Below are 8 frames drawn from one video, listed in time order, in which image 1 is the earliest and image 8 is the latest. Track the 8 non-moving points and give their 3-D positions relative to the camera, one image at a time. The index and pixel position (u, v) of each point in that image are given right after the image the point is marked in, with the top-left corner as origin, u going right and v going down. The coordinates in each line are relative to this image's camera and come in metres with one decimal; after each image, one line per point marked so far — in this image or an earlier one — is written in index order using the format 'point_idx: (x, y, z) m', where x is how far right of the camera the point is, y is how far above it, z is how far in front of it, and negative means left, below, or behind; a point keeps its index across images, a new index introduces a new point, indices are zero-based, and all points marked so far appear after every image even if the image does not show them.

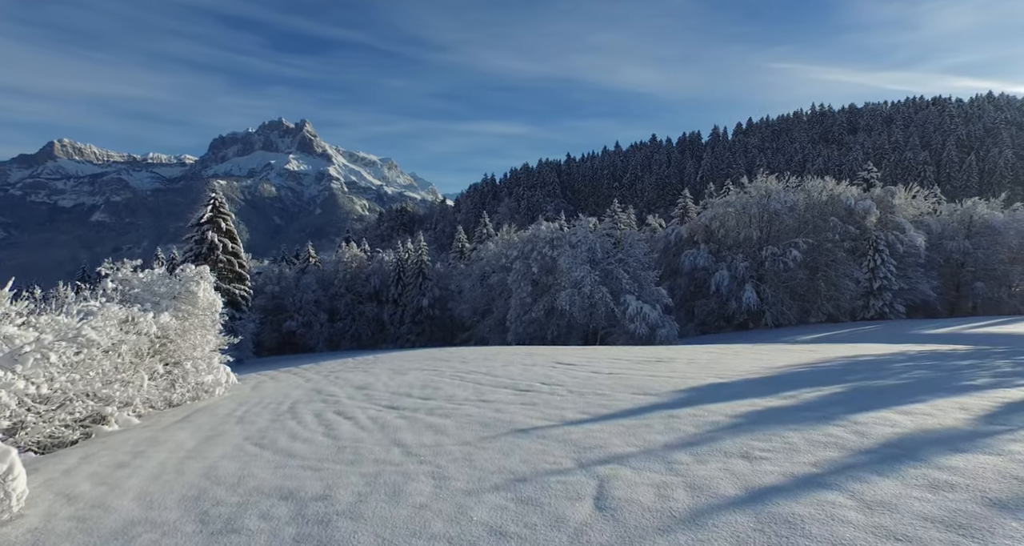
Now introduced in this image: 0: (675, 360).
0: (+2.2, -1.2, +8.0) m
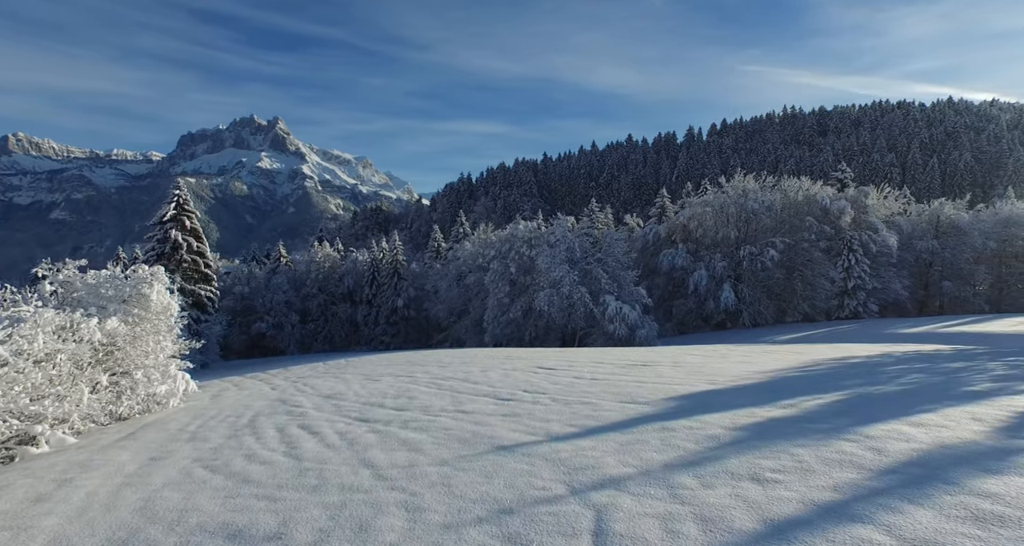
0: (+2.0, -1.2, +7.7) m
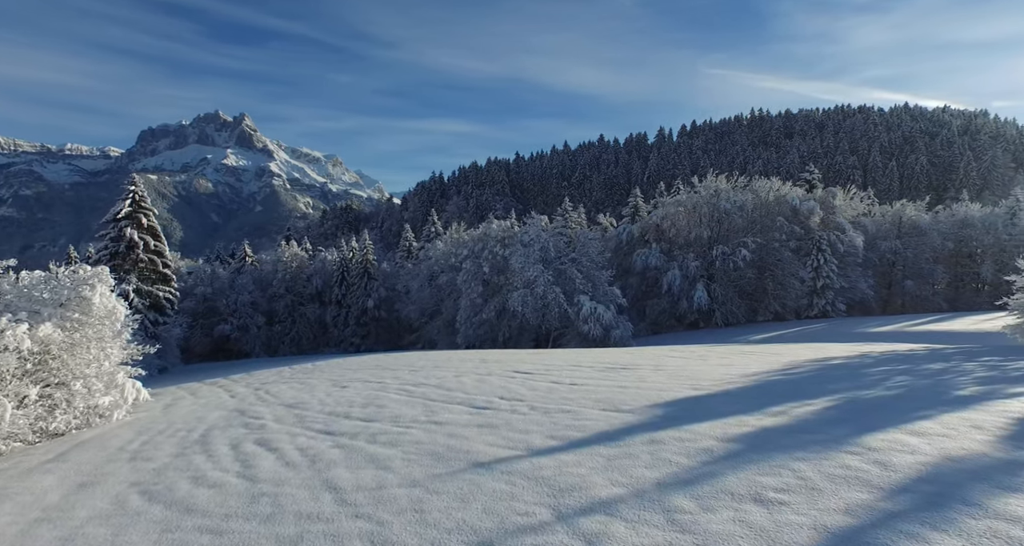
0: (+1.6, -1.2, +7.5) m
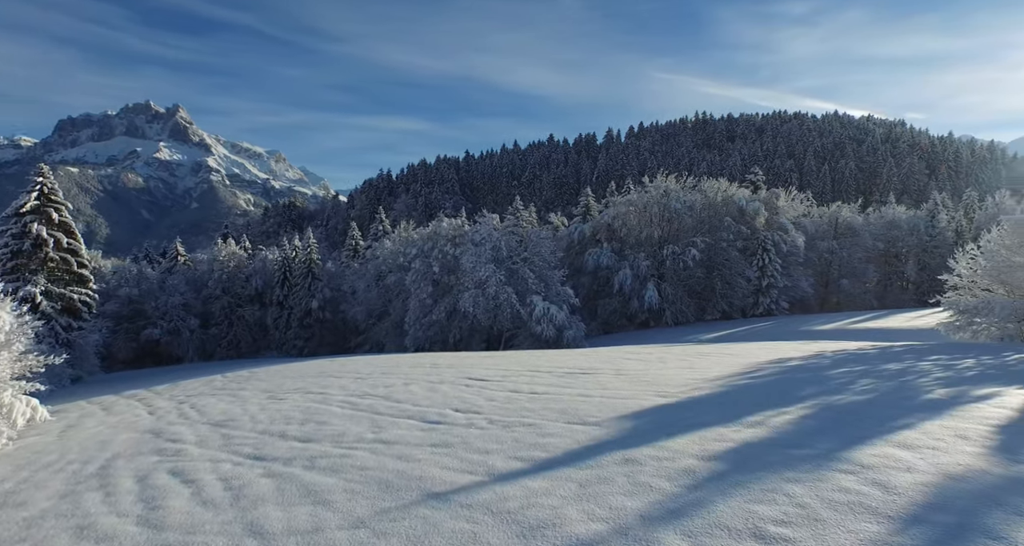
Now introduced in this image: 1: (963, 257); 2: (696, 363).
0: (+1.1, -1.2, +7.2) m
1: (+11.0, +0.4, +14.2) m
2: (+2.4, -1.2, +7.6) m
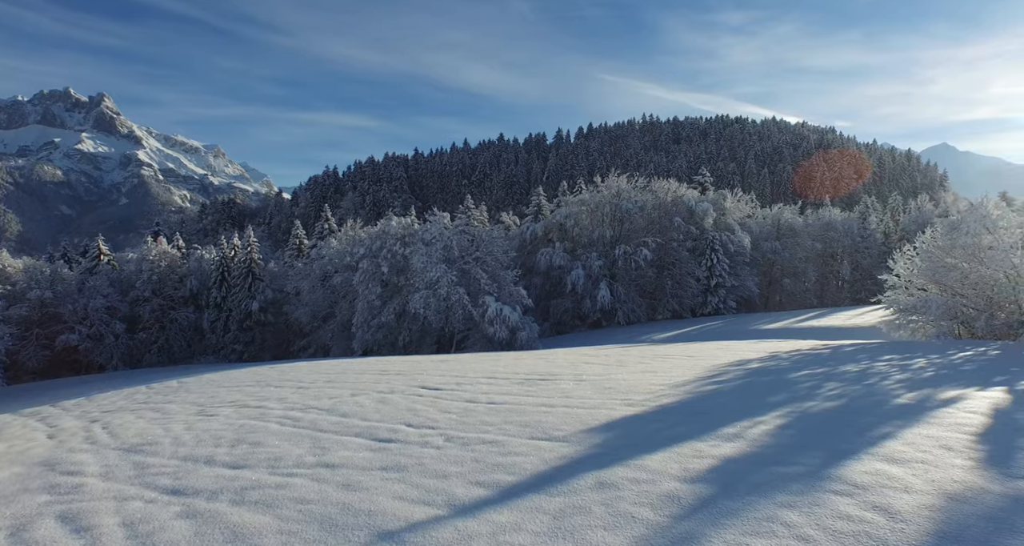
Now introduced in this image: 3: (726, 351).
0: (+0.5, -1.2, +6.9) m
1: (+9.8, +0.4, +14.7) m
2: (+1.8, -1.2, +7.4) m
3: (+3.5, -1.3, +9.5) m
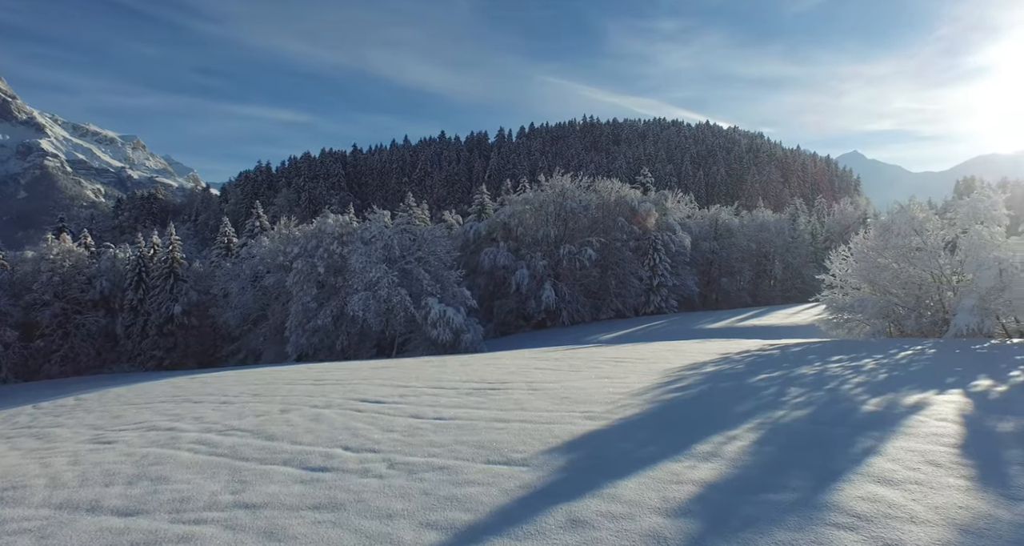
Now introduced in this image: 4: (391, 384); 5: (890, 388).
0: (0.0, -1.2, +6.5) m
1: (+8.4, +0.4, +15.1) m
2: (+1.2, -1.2, +7.1) m
3: (+2.6, -1.3, +9.4) m
4: (-1.4, -1.3, +7.0) m
5: (+3.3, -1.0, +5.1) m
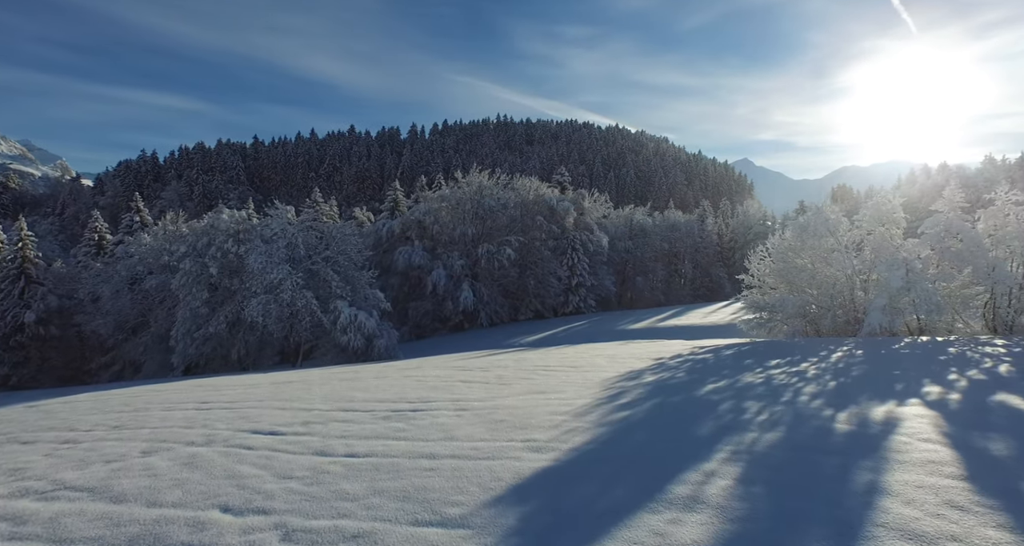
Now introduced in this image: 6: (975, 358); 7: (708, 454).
0: (-0.8, -1.3, +5.7) m
1: (+6.3, +0.4, +15.5) m
2: (+0.4, -1.2, +6.5) m
3: (+1.4, -1.3, +8.9) m
4: (-2.2, -1.4, +5.9) m
5: (+2.7, -1.0, +4.7) m
6: (+5.4, -1.0, +6.8) m
7: (+1.2, -1.1, +3.5) m
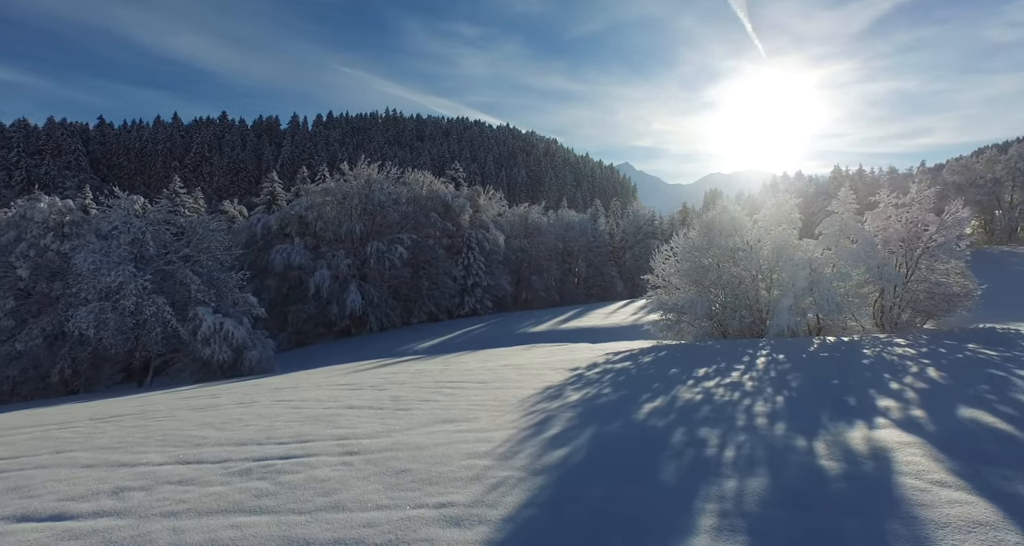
0: (-1.5, -1.3, +4.4) m
1: (+3.6, +0.4, +15.3) m
2: (-0.6, -1.2, +5.4) m
3: (0.0, -1.3, +7.9) m
4: (-3.0, -1.4, +4.4) m
5: (+2.1, -1.0, +4.1) m
6: (+4.4, -1.0, +6.7) m
7: (+0.8, -1.1, +2.6) m
